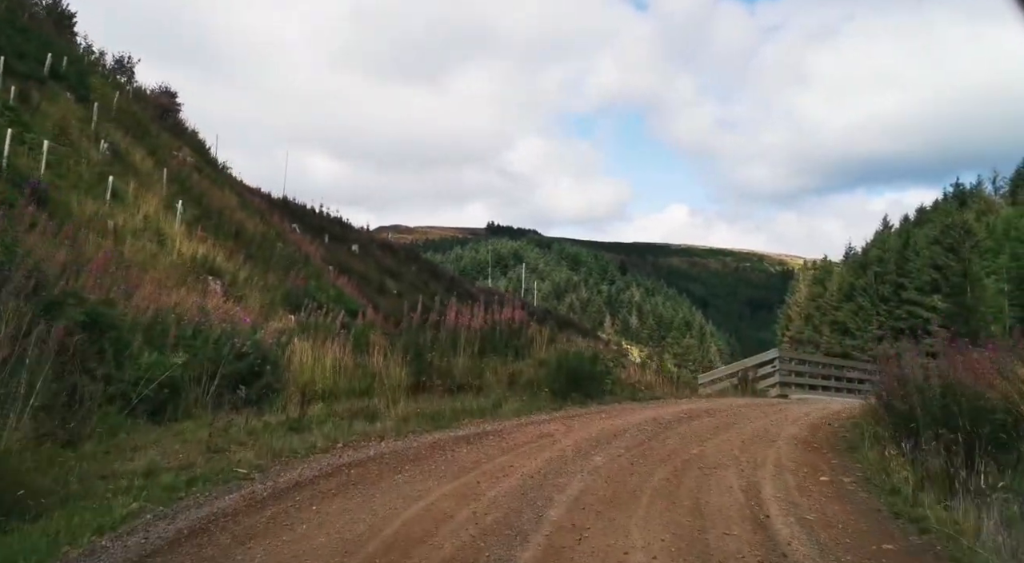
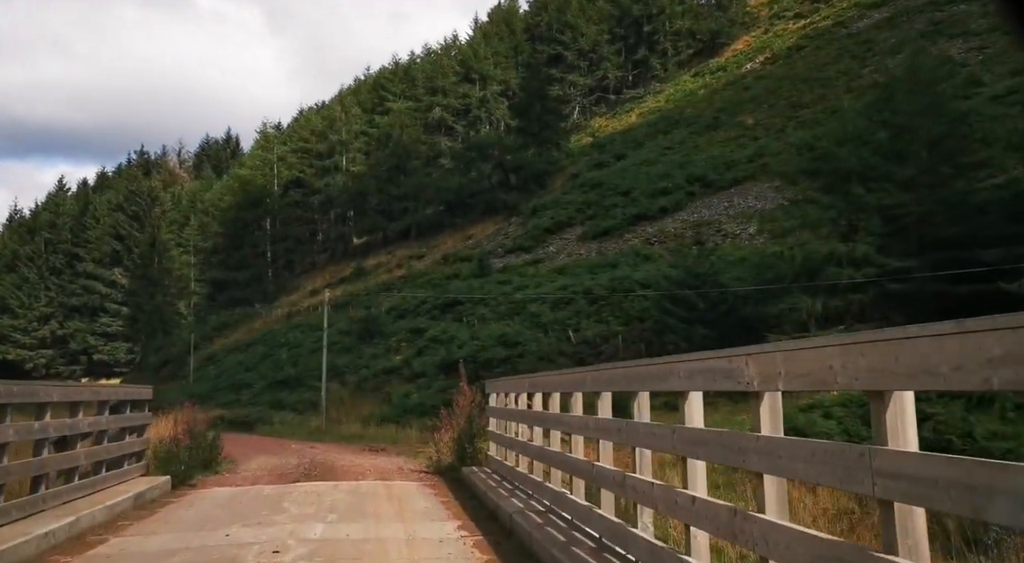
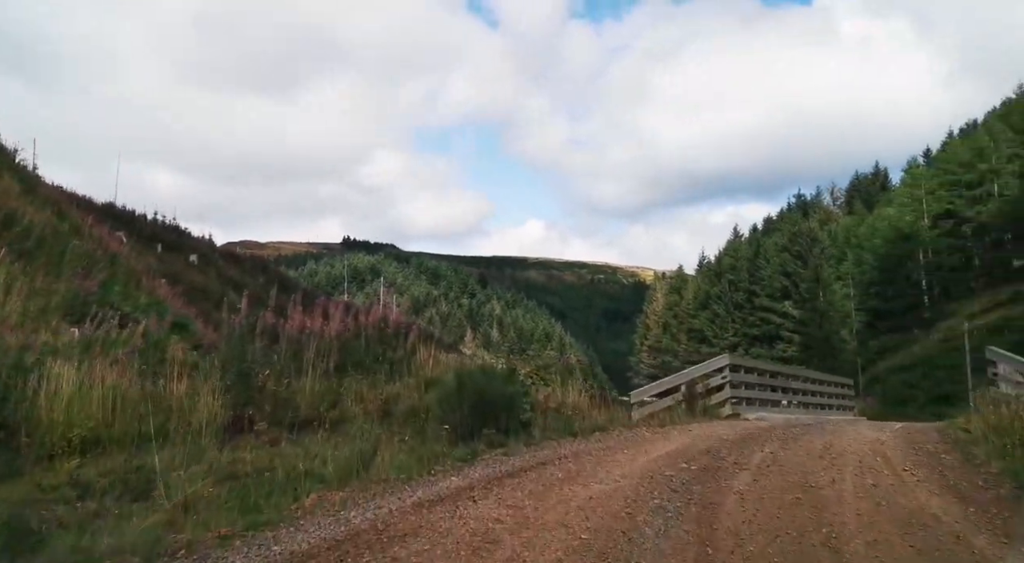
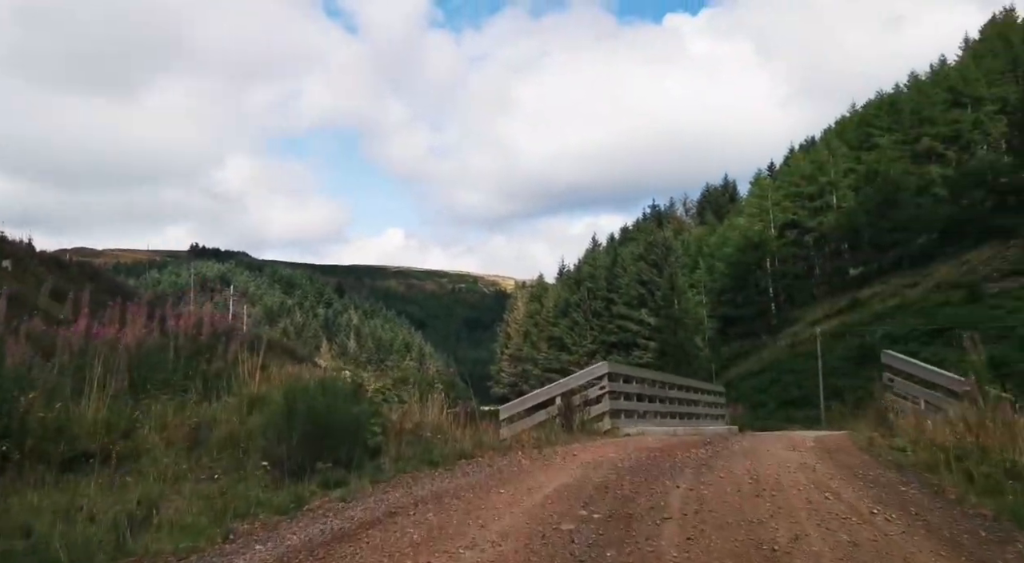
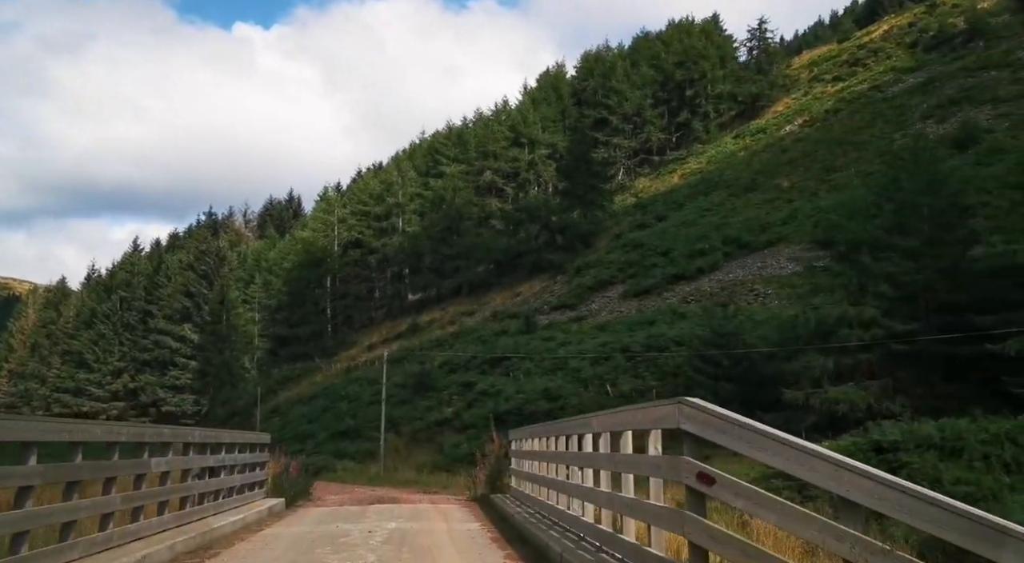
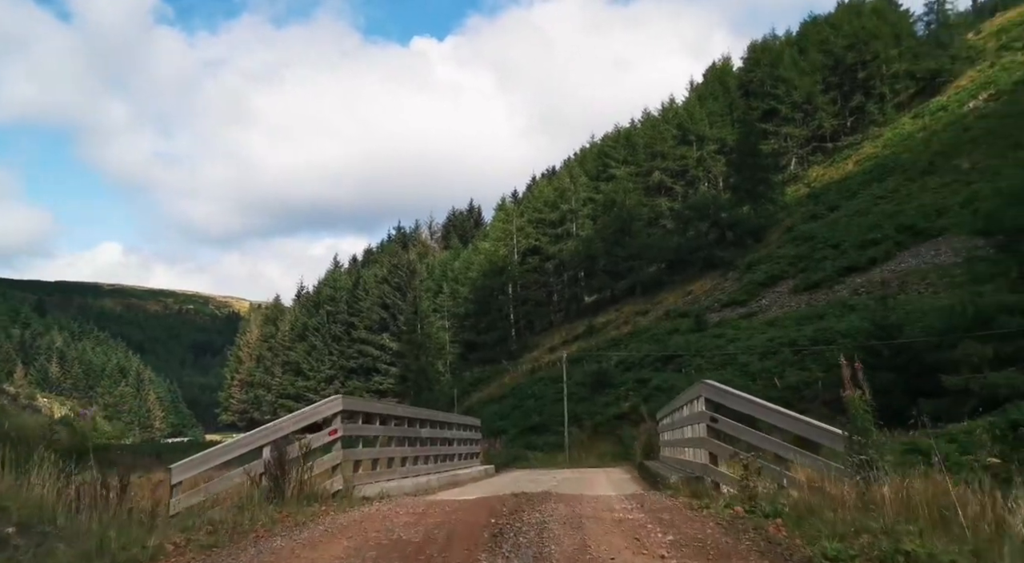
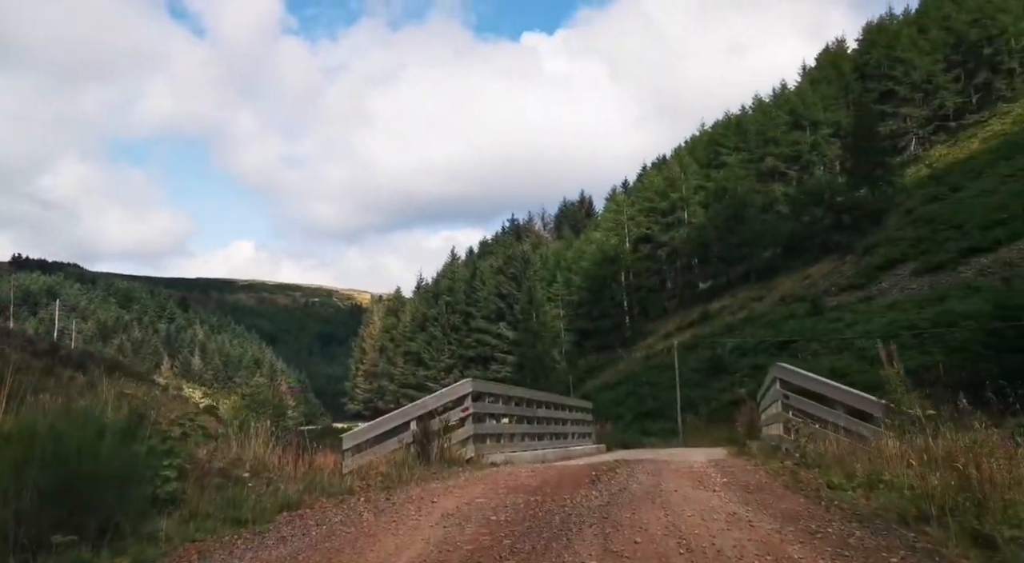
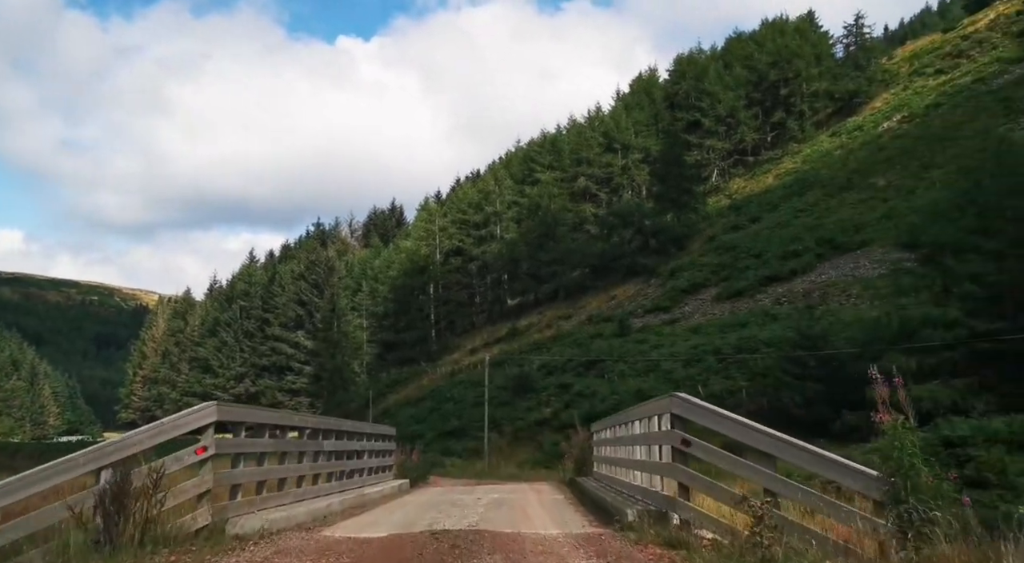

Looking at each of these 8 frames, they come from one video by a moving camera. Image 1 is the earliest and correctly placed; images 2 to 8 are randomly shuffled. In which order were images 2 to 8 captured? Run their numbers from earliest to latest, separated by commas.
3, 4, 7, 6, 8, 5, 2
